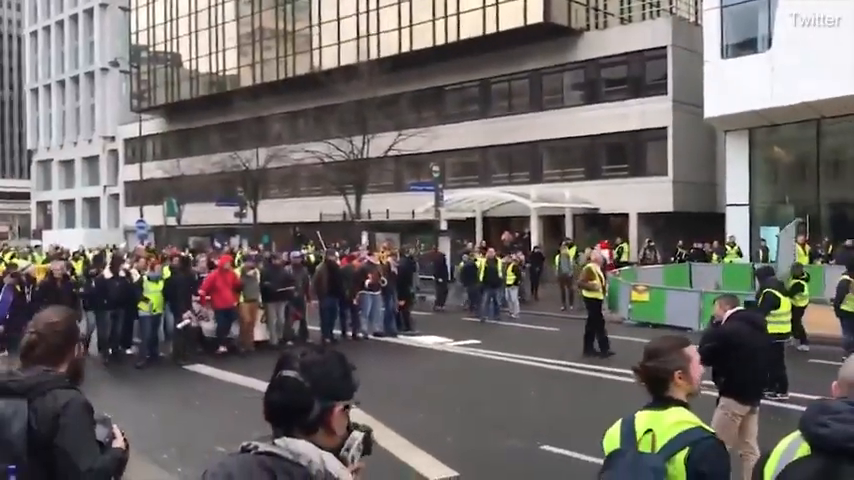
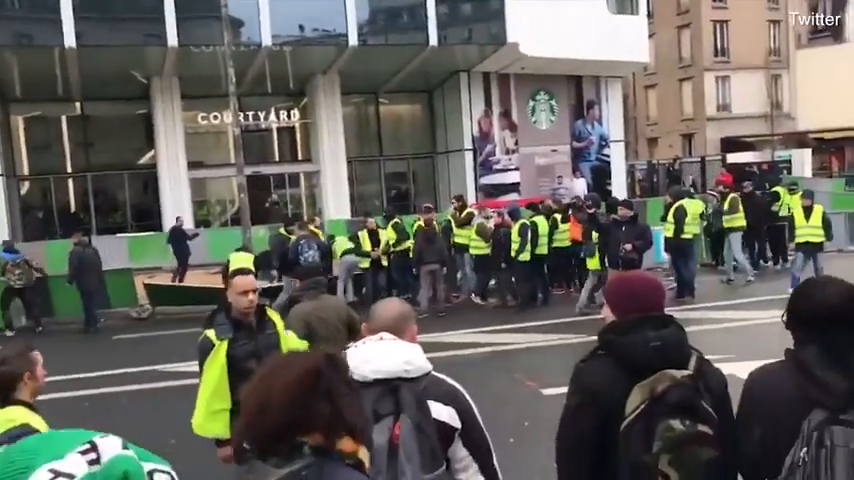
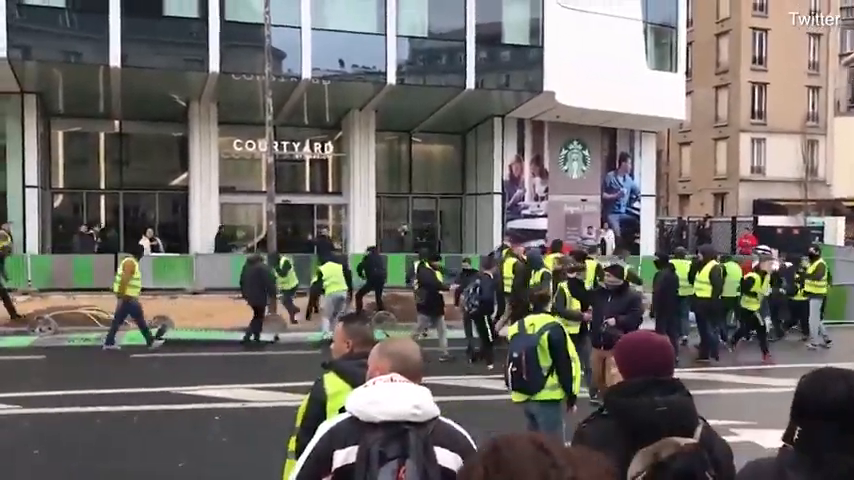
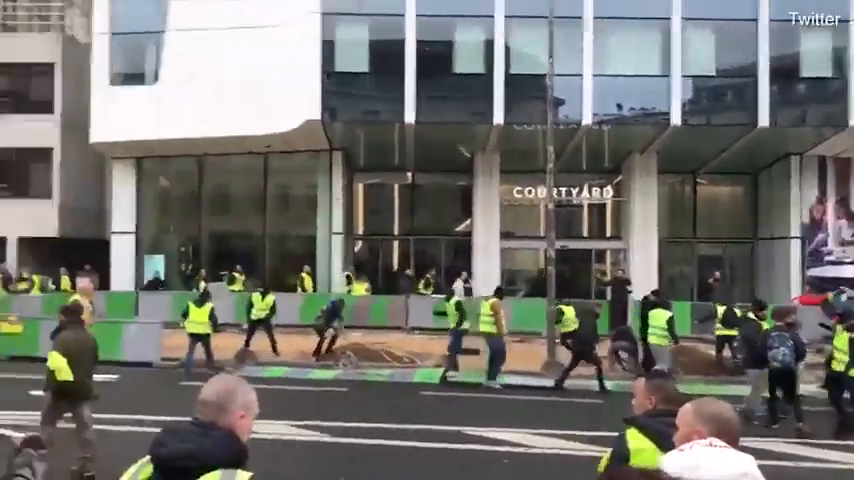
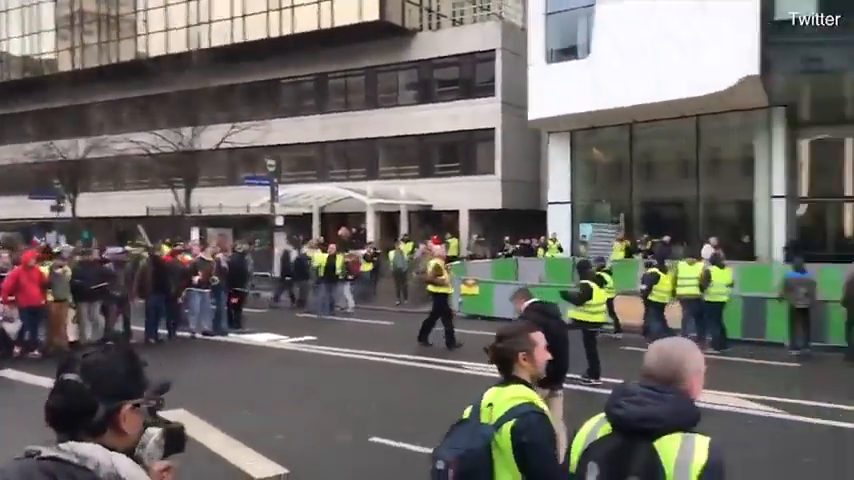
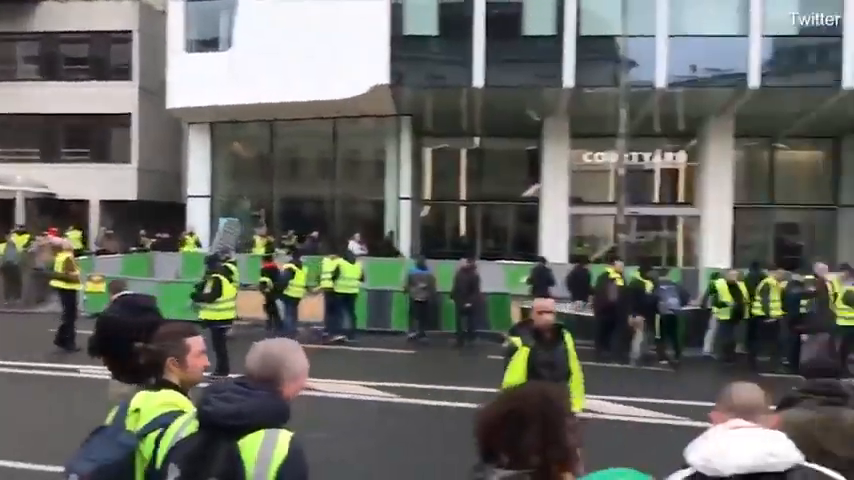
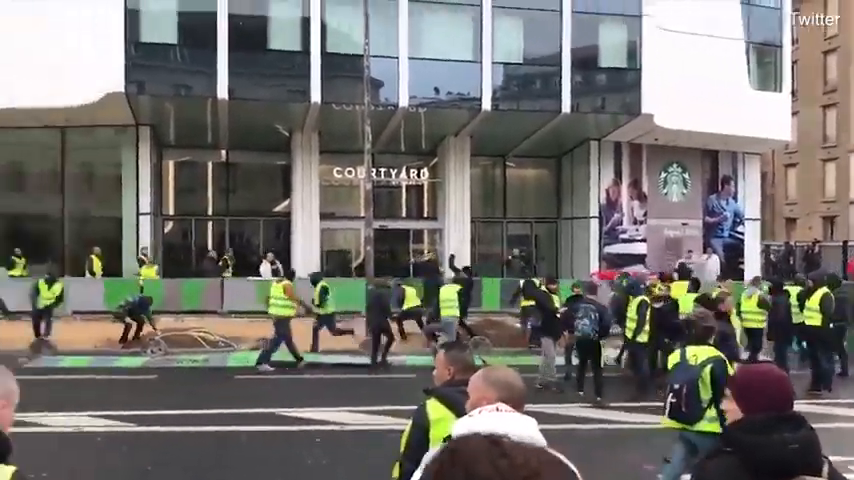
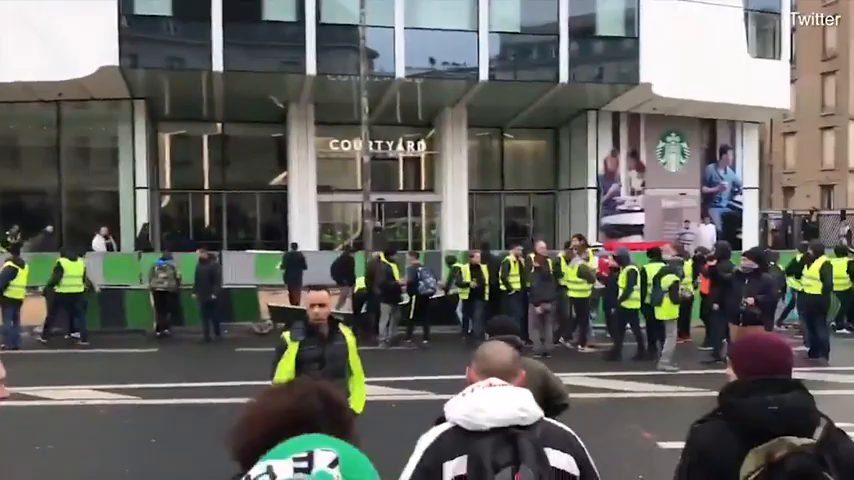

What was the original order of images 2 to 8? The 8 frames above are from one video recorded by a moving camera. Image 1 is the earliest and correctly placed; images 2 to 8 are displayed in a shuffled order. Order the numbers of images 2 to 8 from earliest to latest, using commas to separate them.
5, 6, 8, 2, 3, 7, 4
